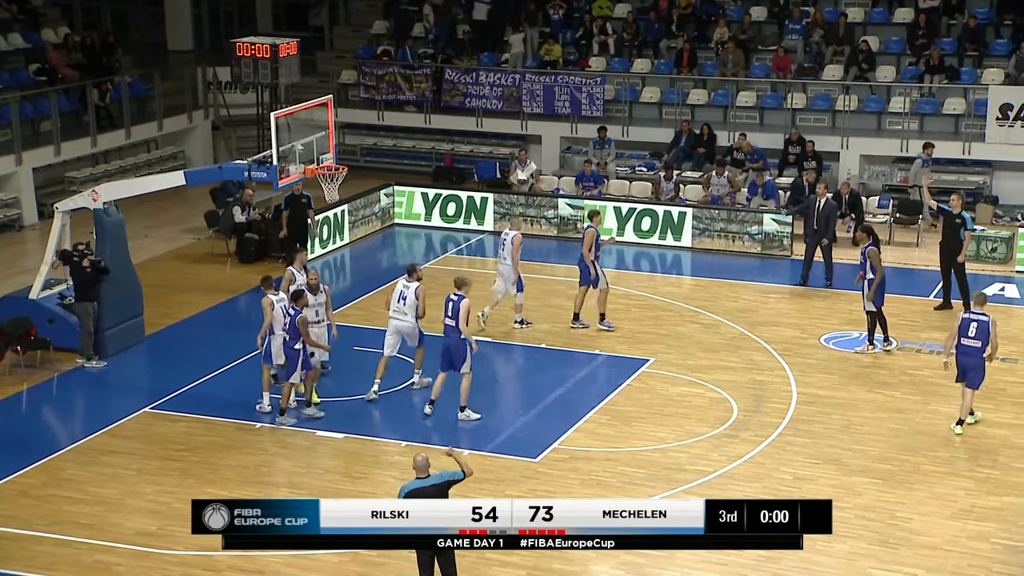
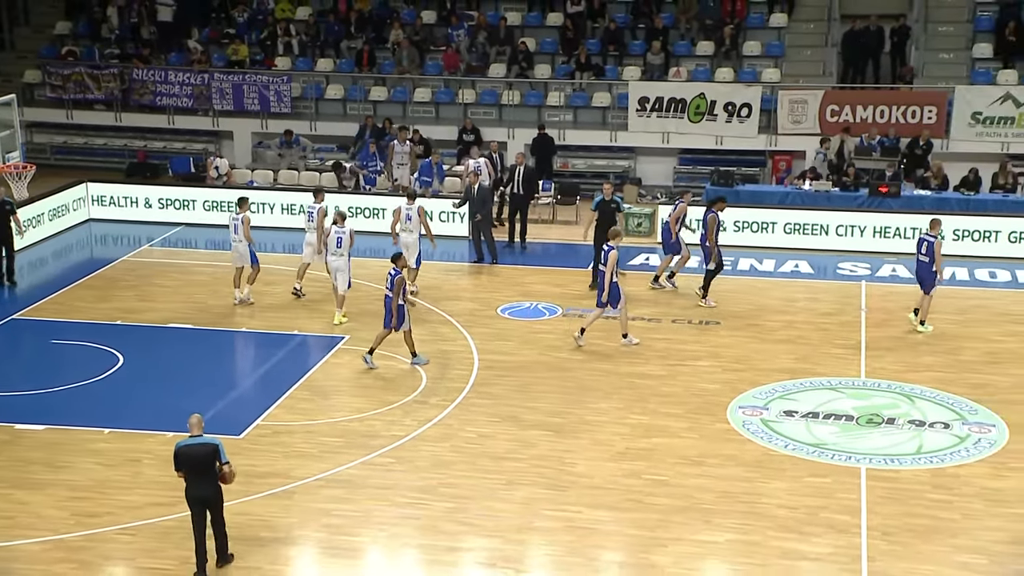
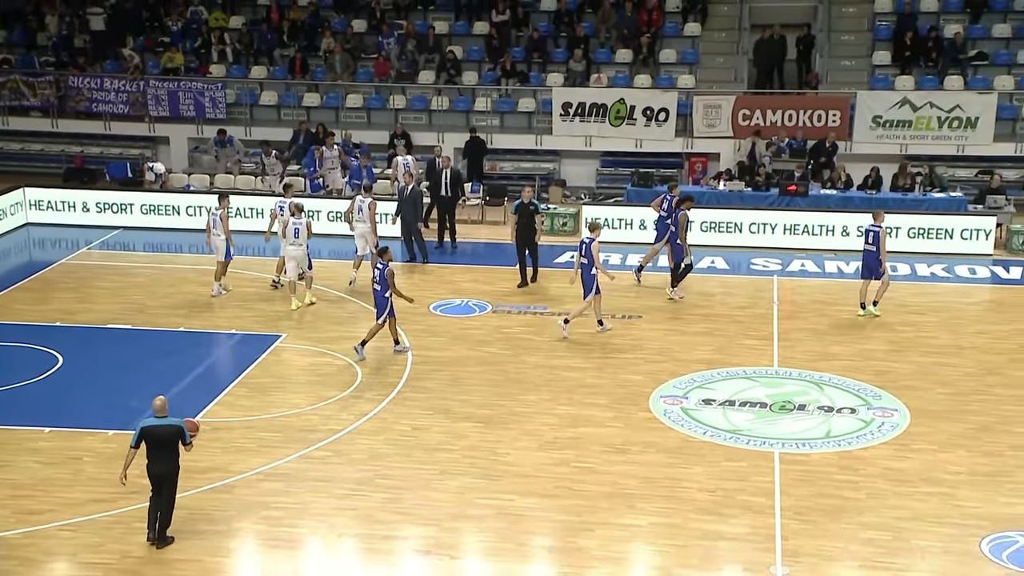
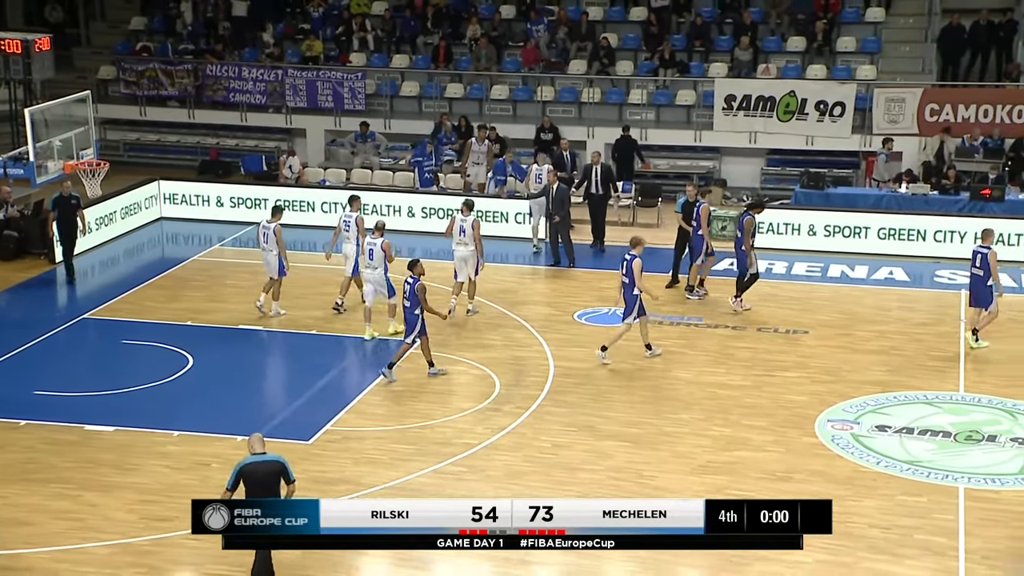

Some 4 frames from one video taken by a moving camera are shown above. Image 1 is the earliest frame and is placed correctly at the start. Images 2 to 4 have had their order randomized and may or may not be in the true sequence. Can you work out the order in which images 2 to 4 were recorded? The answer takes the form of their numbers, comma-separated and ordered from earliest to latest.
4, 2, 3
